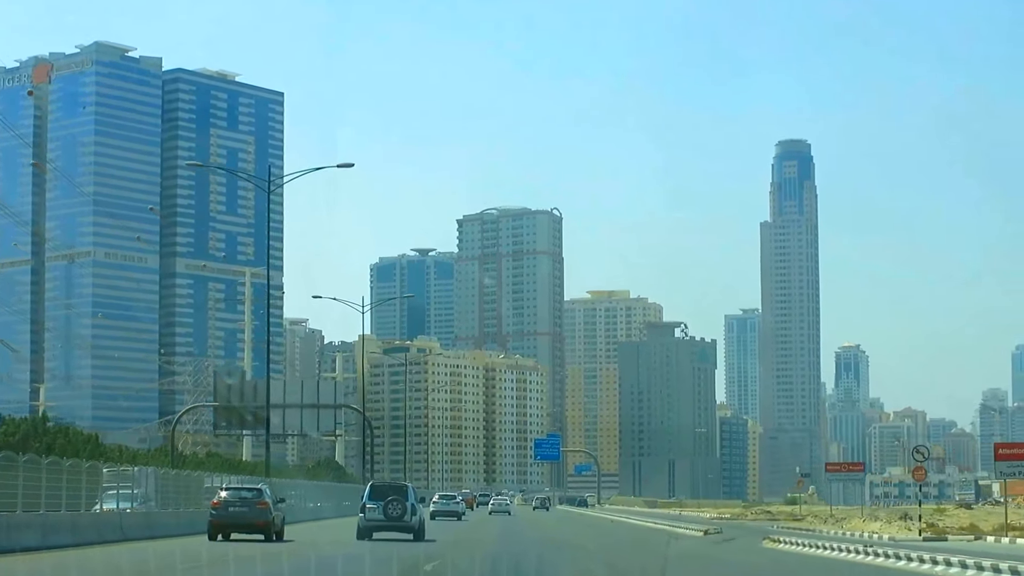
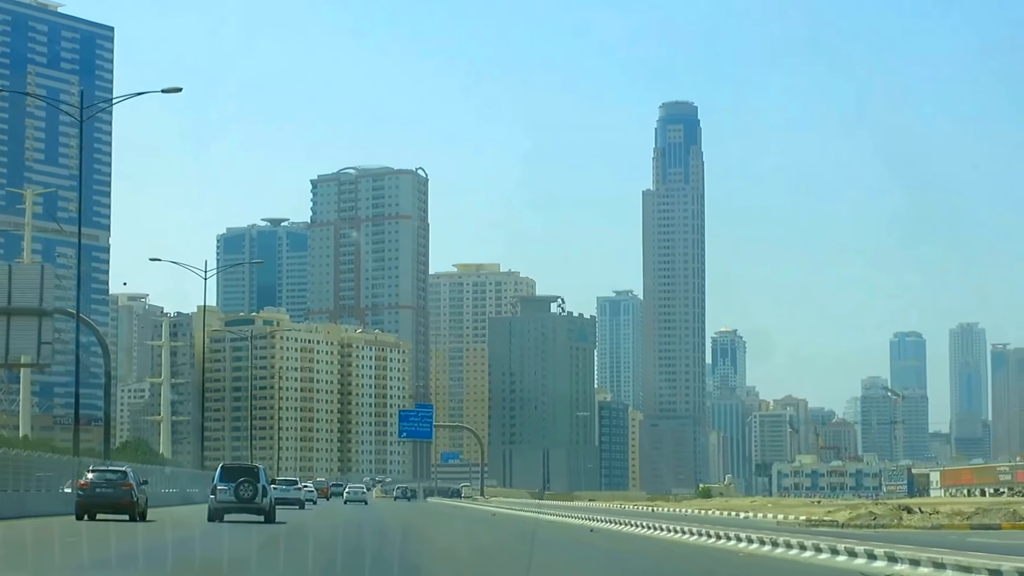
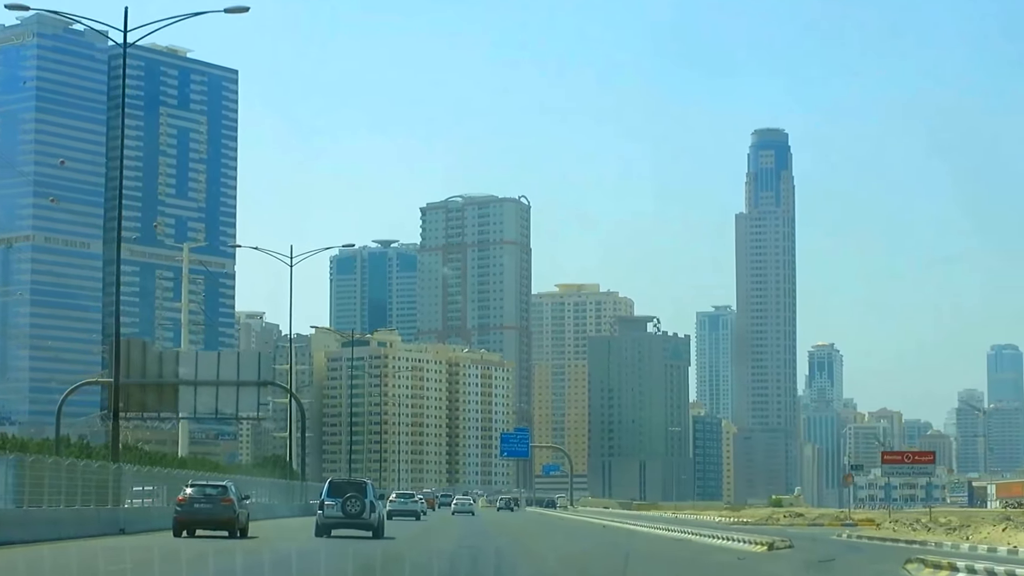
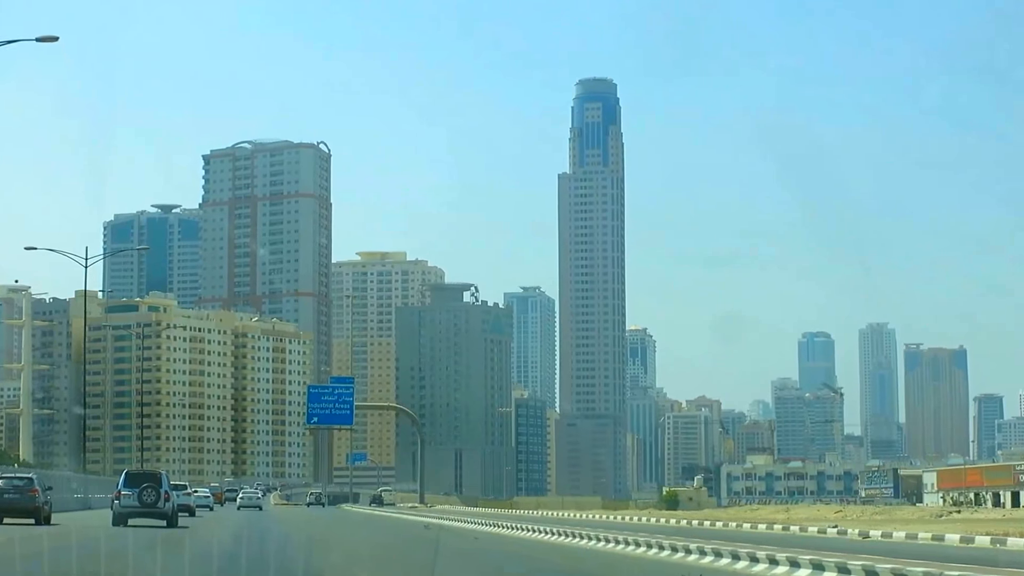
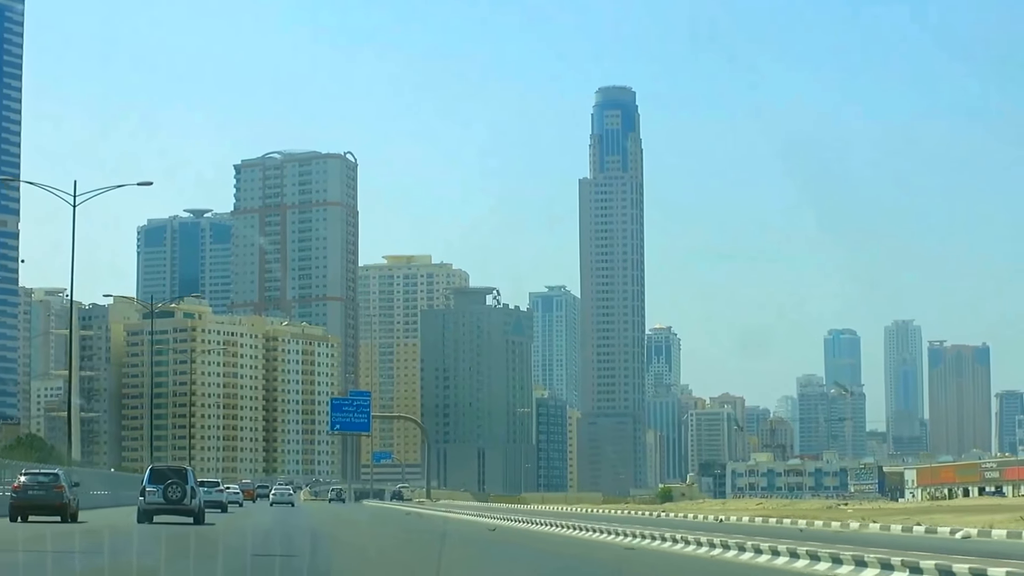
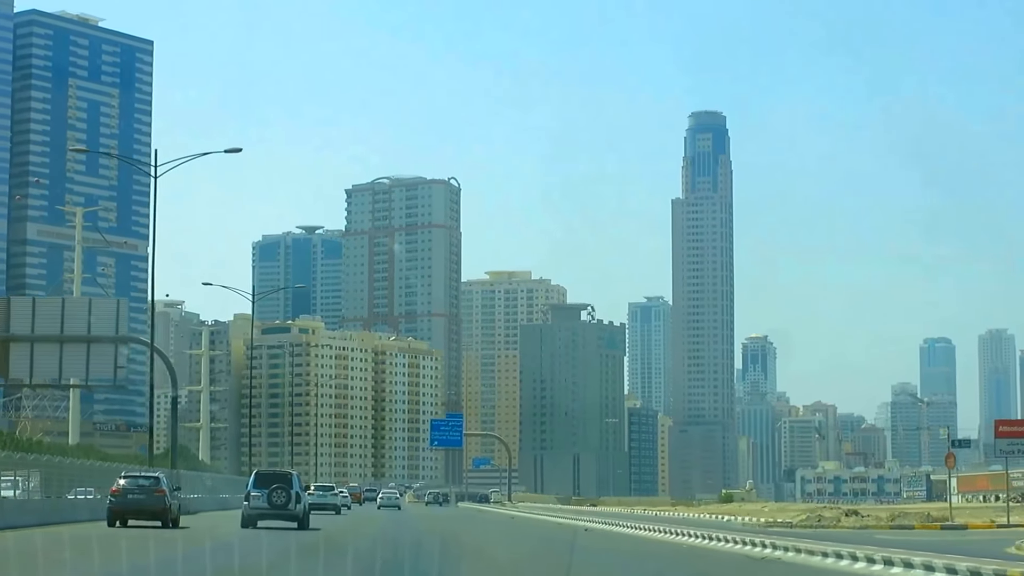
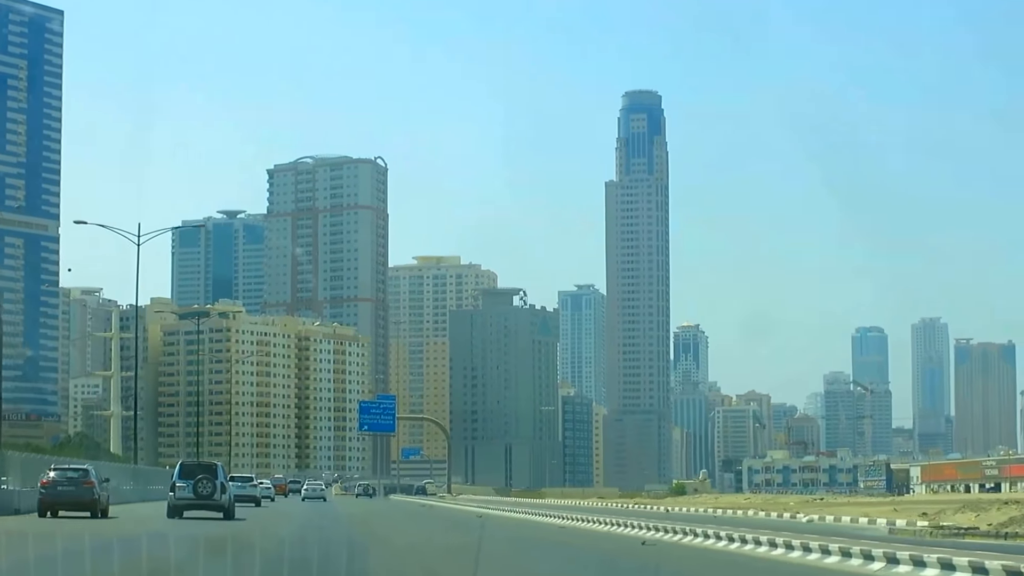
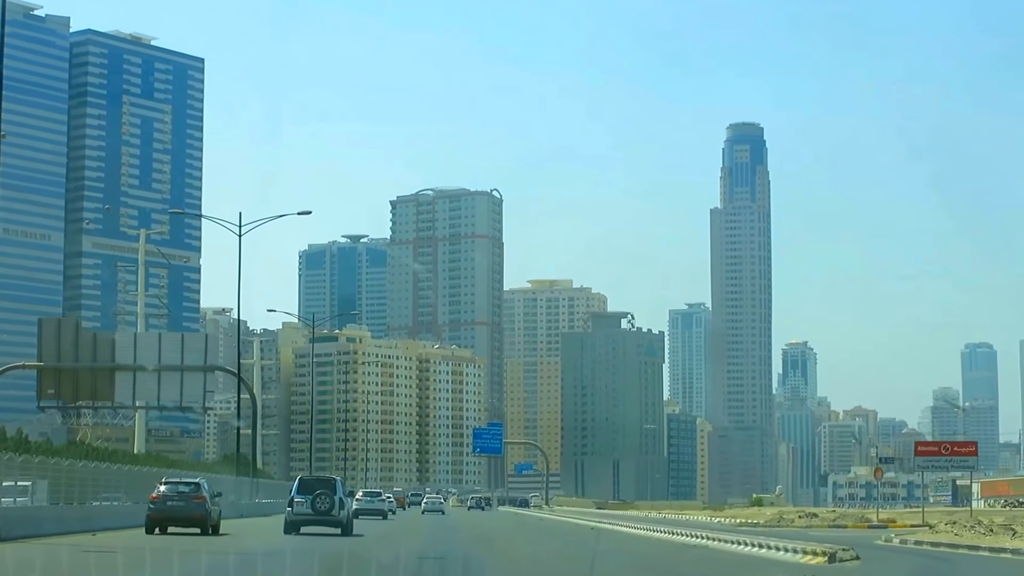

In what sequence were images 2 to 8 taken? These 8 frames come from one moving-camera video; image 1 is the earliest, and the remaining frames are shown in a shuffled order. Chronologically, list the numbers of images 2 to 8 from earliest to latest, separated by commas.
3, 8, 6, 2, 7, 5, 4
